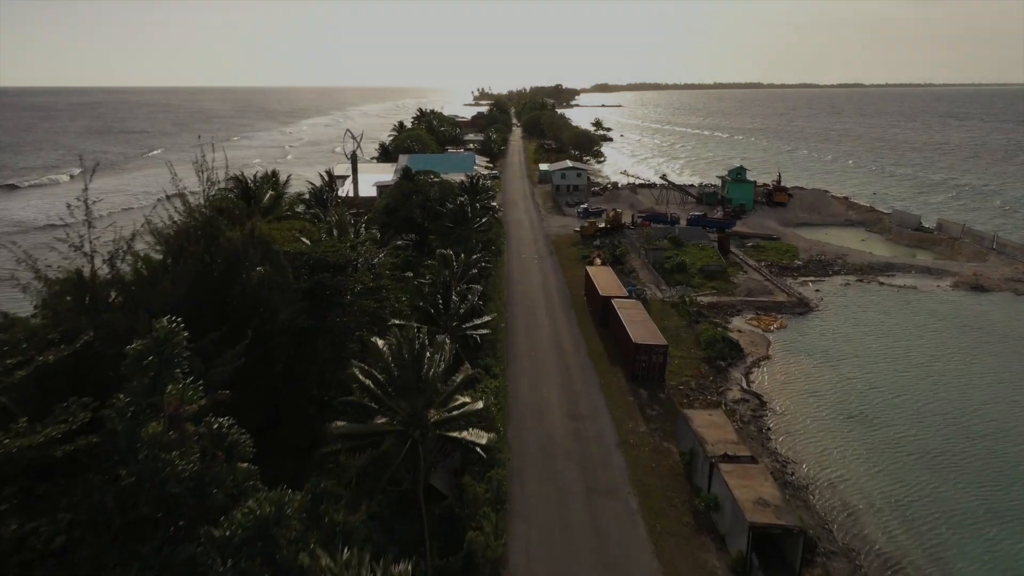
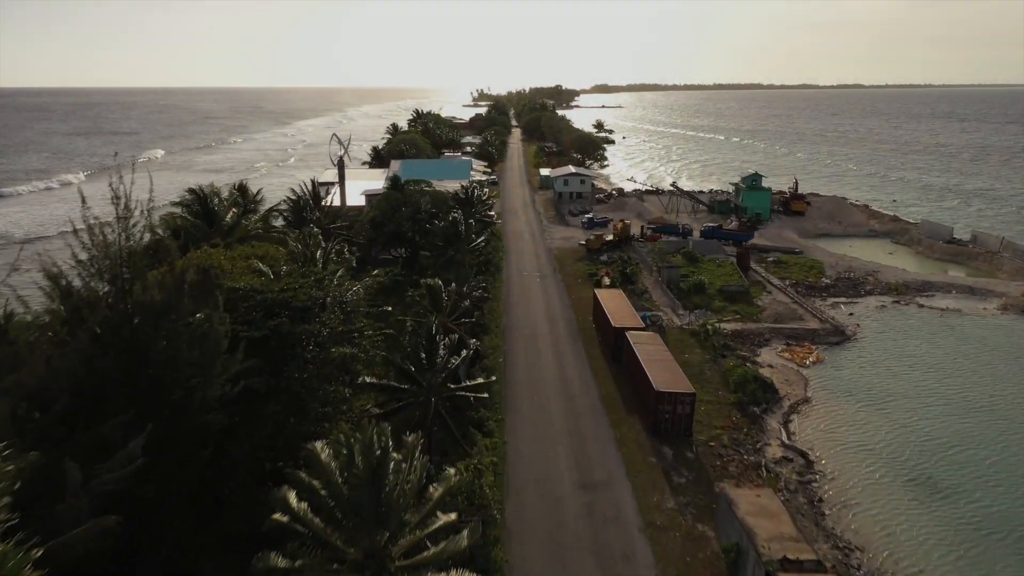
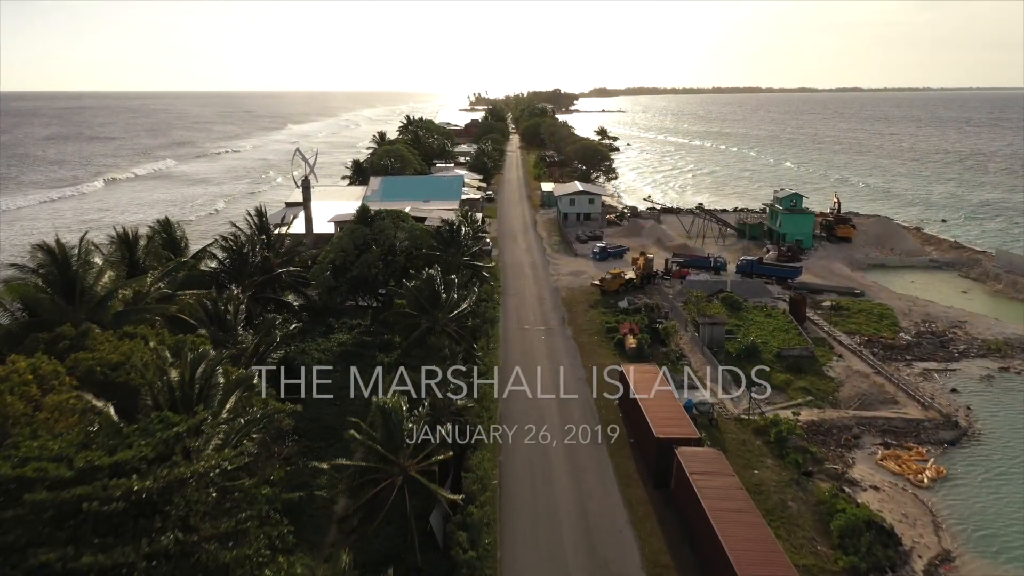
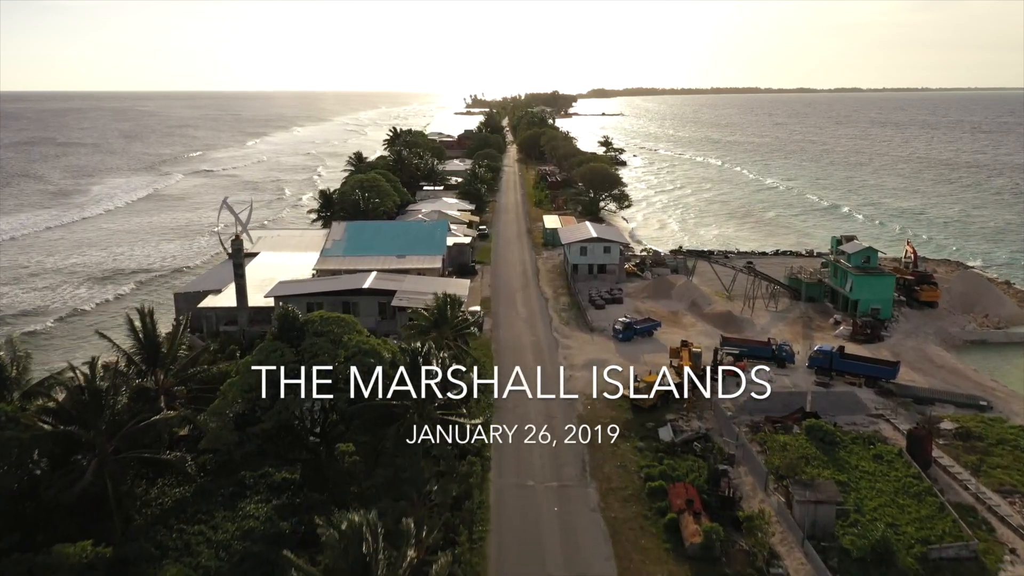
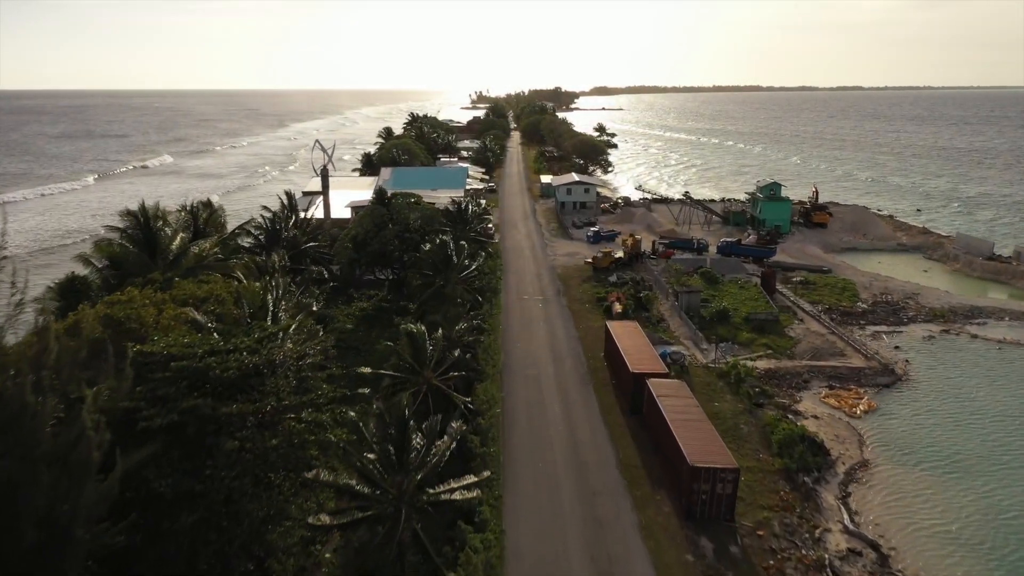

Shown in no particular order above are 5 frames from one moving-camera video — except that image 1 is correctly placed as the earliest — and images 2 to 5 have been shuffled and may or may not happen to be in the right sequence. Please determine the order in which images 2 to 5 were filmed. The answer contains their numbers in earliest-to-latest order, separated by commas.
2, 5, 3, 4
